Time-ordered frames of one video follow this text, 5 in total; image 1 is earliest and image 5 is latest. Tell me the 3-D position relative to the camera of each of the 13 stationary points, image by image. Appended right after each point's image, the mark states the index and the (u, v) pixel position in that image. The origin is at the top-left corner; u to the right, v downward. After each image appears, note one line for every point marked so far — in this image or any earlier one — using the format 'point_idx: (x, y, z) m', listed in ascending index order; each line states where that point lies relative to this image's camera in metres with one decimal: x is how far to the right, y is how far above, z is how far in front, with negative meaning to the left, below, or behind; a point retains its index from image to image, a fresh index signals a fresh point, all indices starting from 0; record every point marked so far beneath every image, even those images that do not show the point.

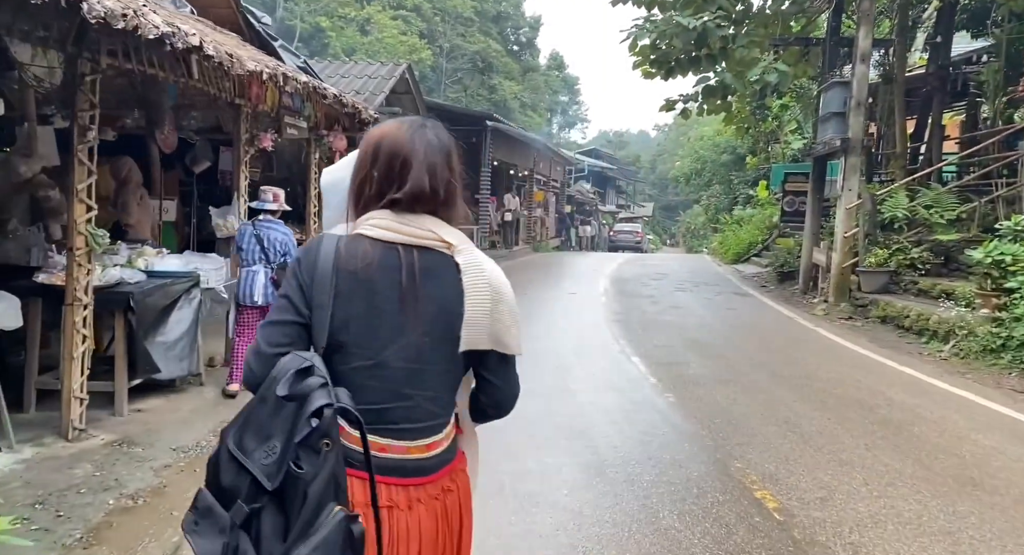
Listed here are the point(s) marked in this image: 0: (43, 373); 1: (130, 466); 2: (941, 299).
0: (-3.1, -0.6, +4.9) m
1: (-2.1, -1.0, +4.0) m
2: (+5.3, -0.3, +9.0) m
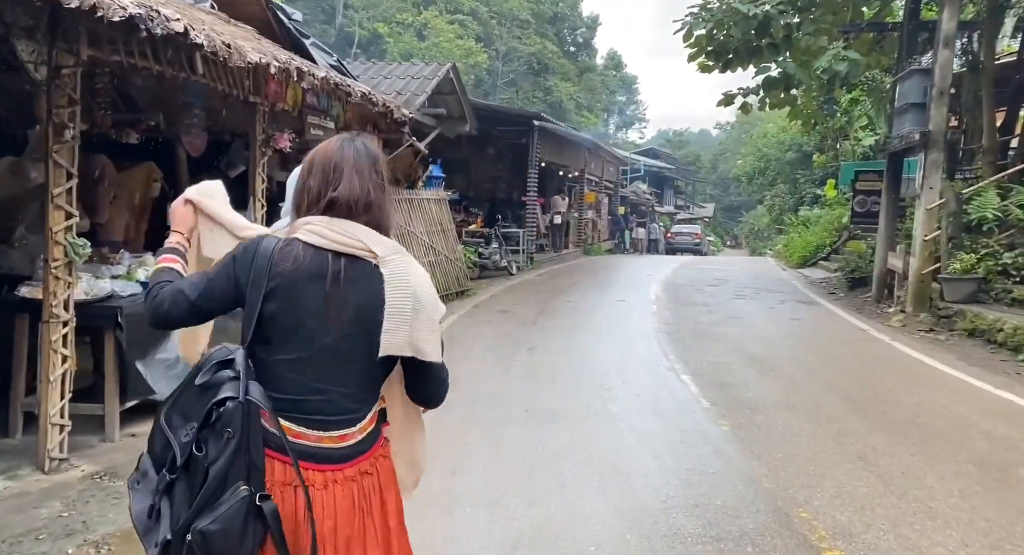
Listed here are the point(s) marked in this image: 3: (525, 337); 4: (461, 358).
0: (-3.0, -0.7, +4.5) m
1: (-2.0, -1.1, +3.6) m
2: (+5.8, -0.4, +8.0) m
3: (+0.2, -0.7, +8.6) m
4: (-0.5, -0.8, +7.4) m
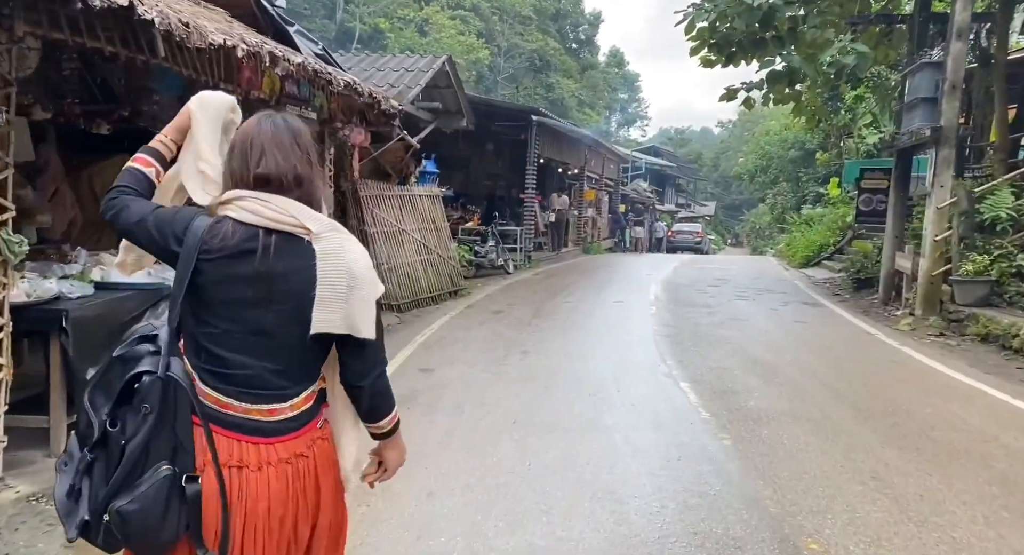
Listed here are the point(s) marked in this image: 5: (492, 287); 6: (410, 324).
0: (-3.1, -0.7, +4.1) m
1: (-2.1, -1.1, +3.2) m
2: (+5.7, -0.4, +7.6) m
3: (+0.1, -0.7, +8.2) m
4: (-0.6, -0.8, +7.1) m
5: (-0.4, -0.2, +13.1) m
6: (-1.3, -0.6, +9.4) m
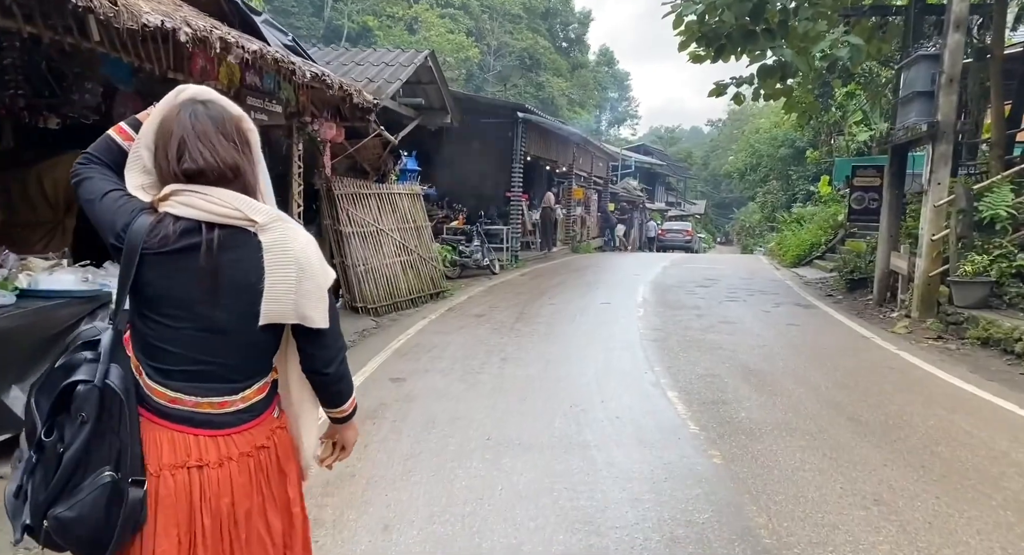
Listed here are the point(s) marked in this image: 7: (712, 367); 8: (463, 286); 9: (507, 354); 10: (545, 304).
0: (-3.2, -0.8, +3.7) m
1: (-2.3, -1.2, +2.8) m
2: (+5.5, -0.4, +7.3) m
3: (-0.2, -0.7, +7.8) m
4: (-0.8, -0.8, +6.7) m
5: (-0.6, -0.2, +12.7) m
6: (-1.5, -0.6, +9.0) m
7: (+1.9, -0.8, +6.9) m
8: (-0.9, -0.2, +13.2) m
9: (0.0, -0.8, +7.4) m
10: (+0.5, -0.4, +10.9) m
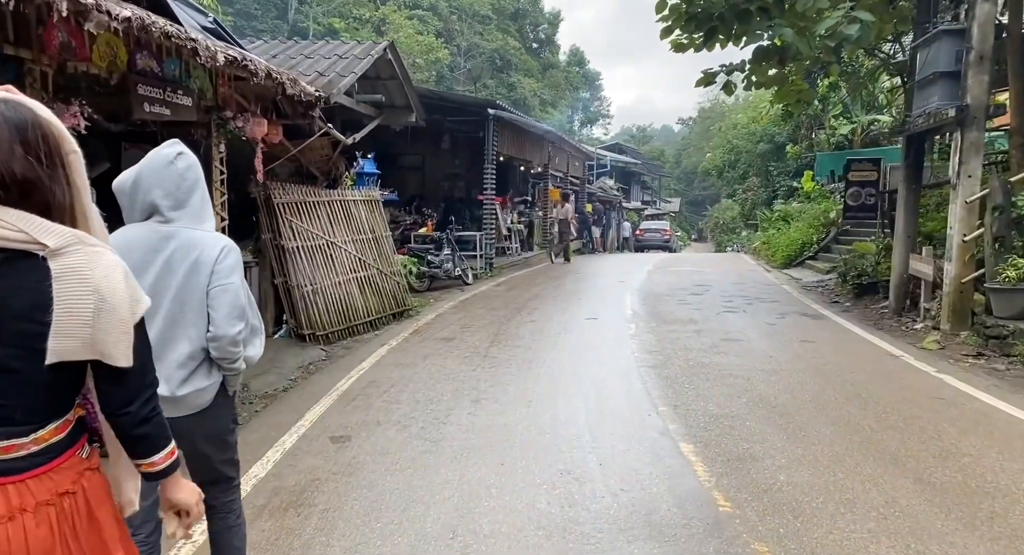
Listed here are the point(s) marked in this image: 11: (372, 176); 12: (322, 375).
0: (-3.3, -1.0, +2.4) m
1: (-2.3, -1.4, +1.5) m
2: (+5.2, -0.5, +6.2) m
3: (-0.4, -0.9, +6.5) m
4: (-1.0, -1.0, +5.4) m
5: (-1.0, -0.4, +11.4) m
6: (-1.8, -0.9, +7.7) m
7: (+1.7, -1.0, +5.7) m
8: (-1.3, -0.4, +11.9) m
9: (-0.3, -1.0, +6.1) m
10: (+0.1, -0.6, +9.7) m
11: (-2.2, +1.6, +11.3) m
12: (-1.8, -0.9, +6.9) m
